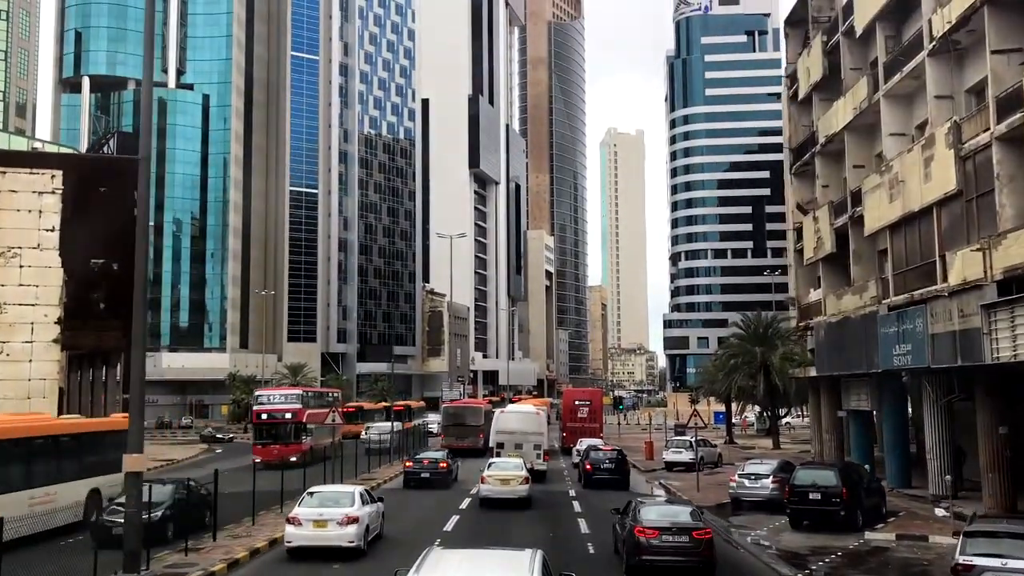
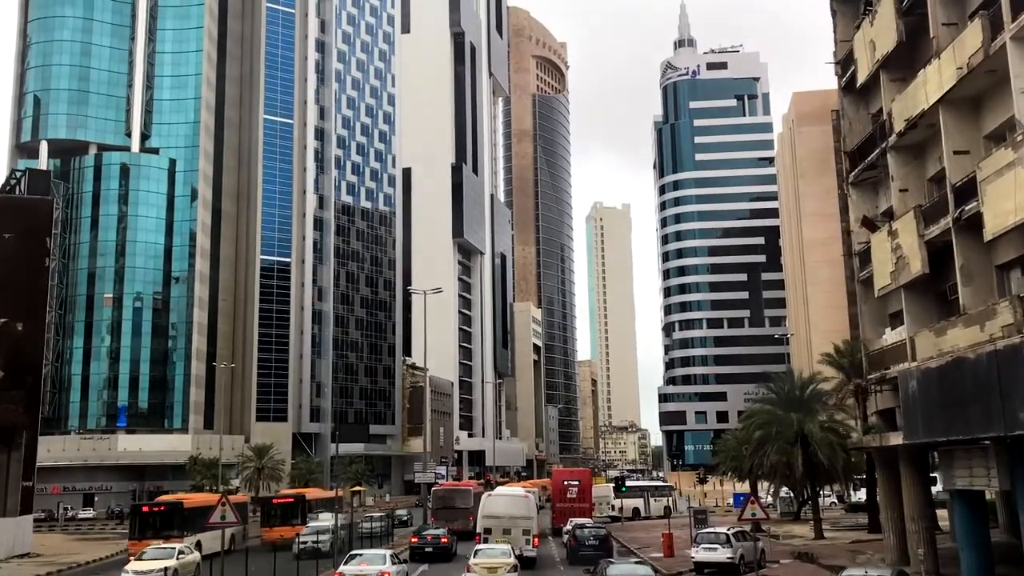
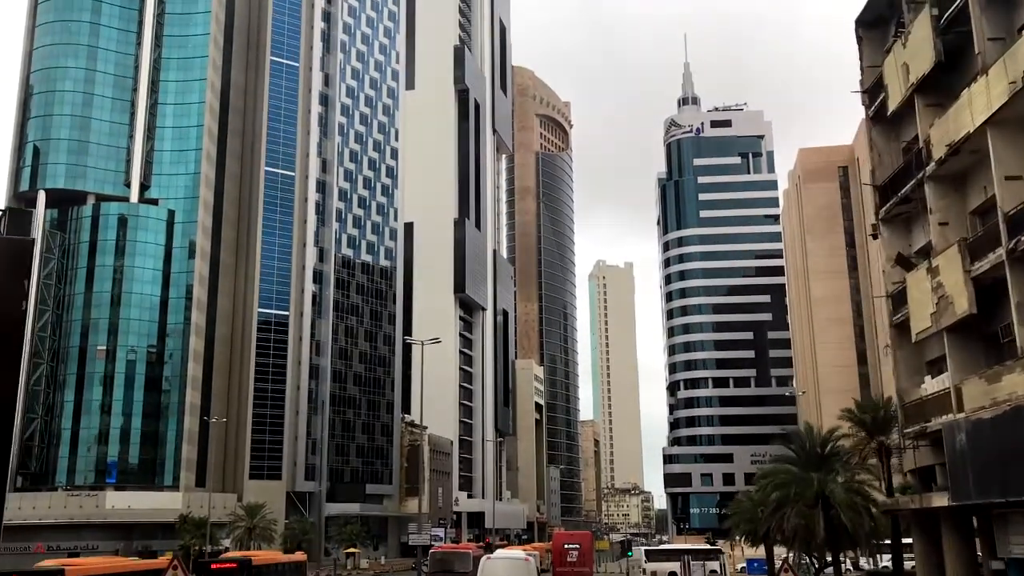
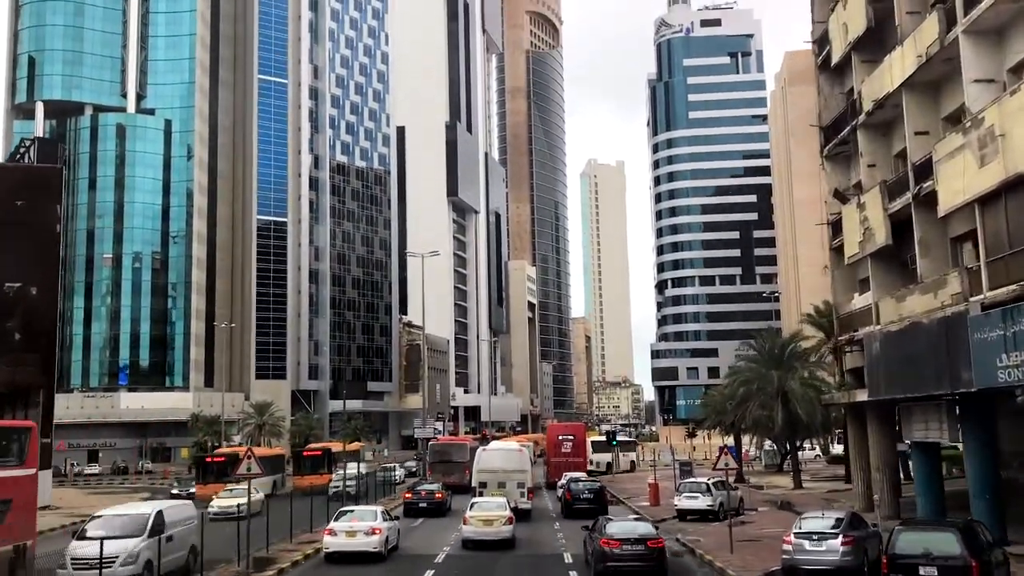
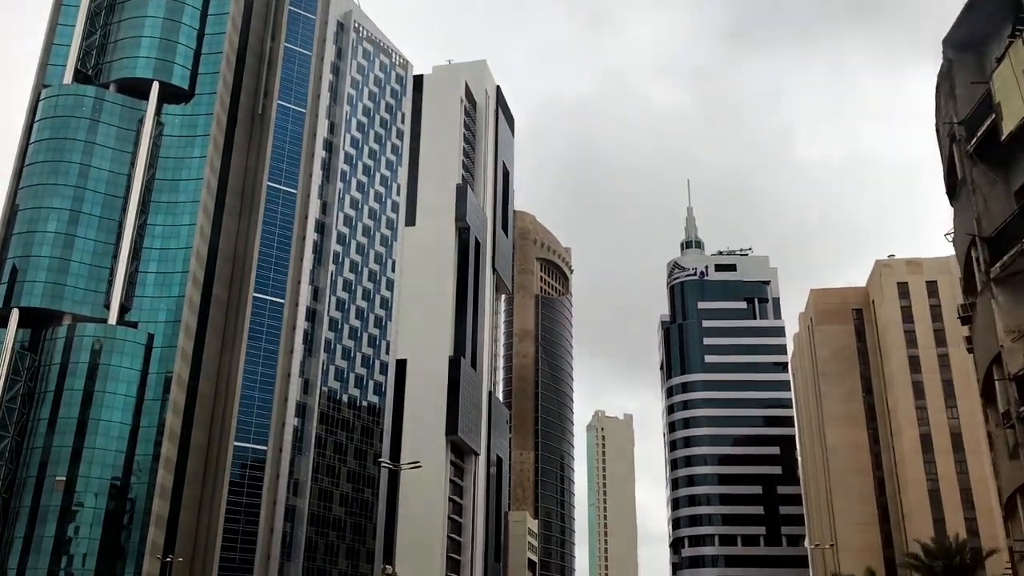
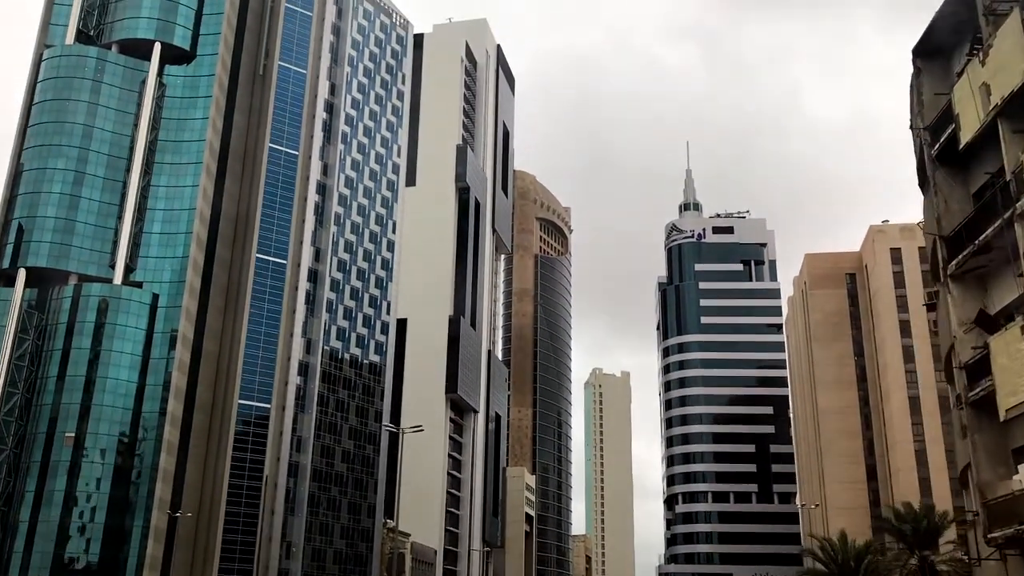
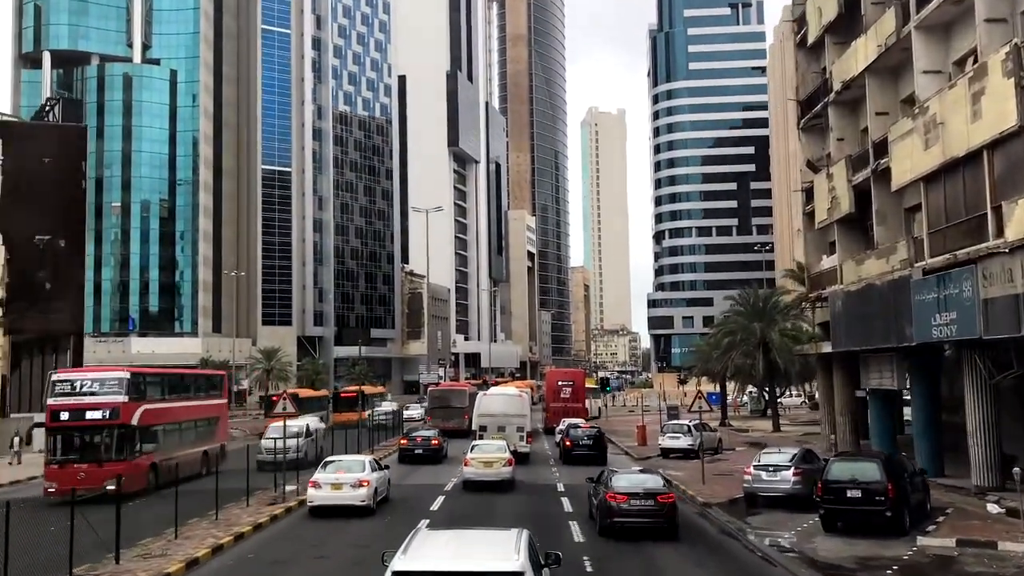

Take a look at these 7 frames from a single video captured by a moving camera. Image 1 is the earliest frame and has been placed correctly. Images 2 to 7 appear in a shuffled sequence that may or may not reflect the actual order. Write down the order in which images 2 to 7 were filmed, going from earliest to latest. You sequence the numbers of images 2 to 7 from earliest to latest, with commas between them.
7, 4, 2, 3, 6, 5
